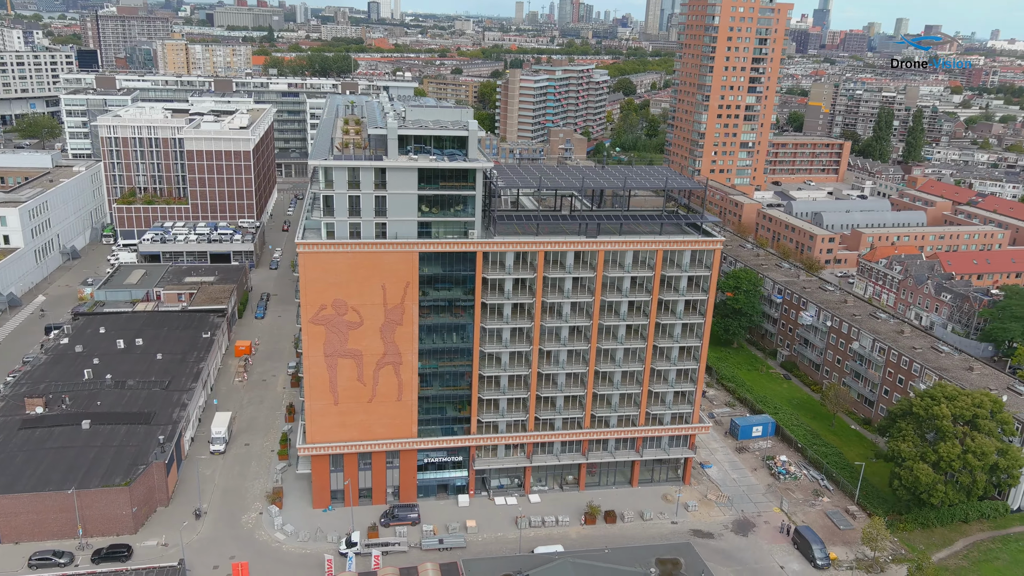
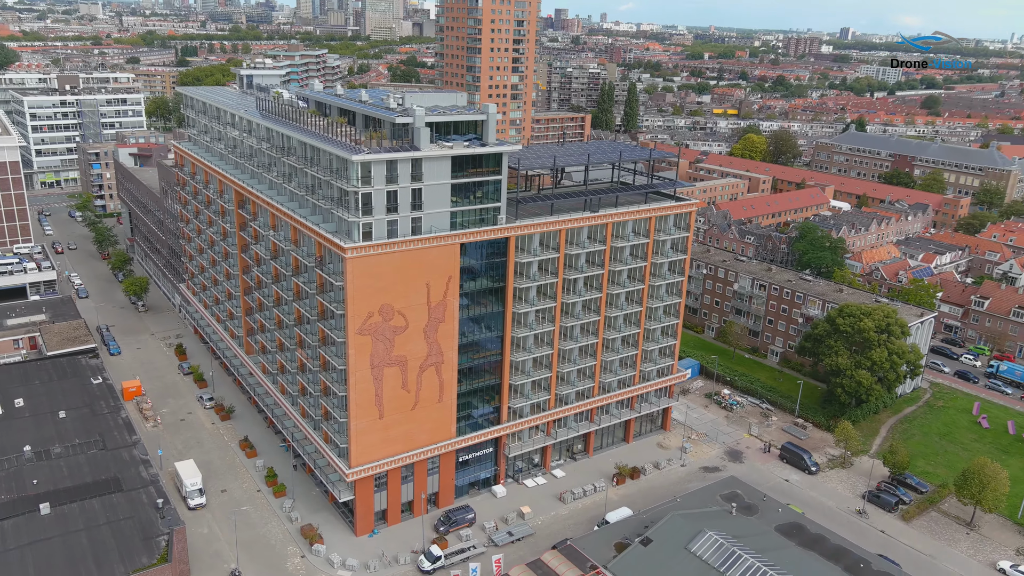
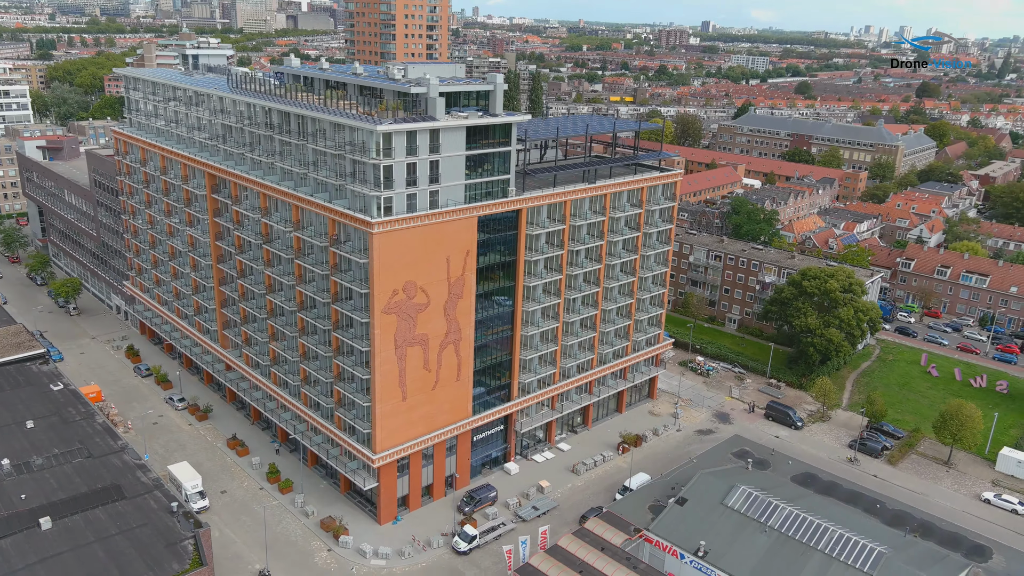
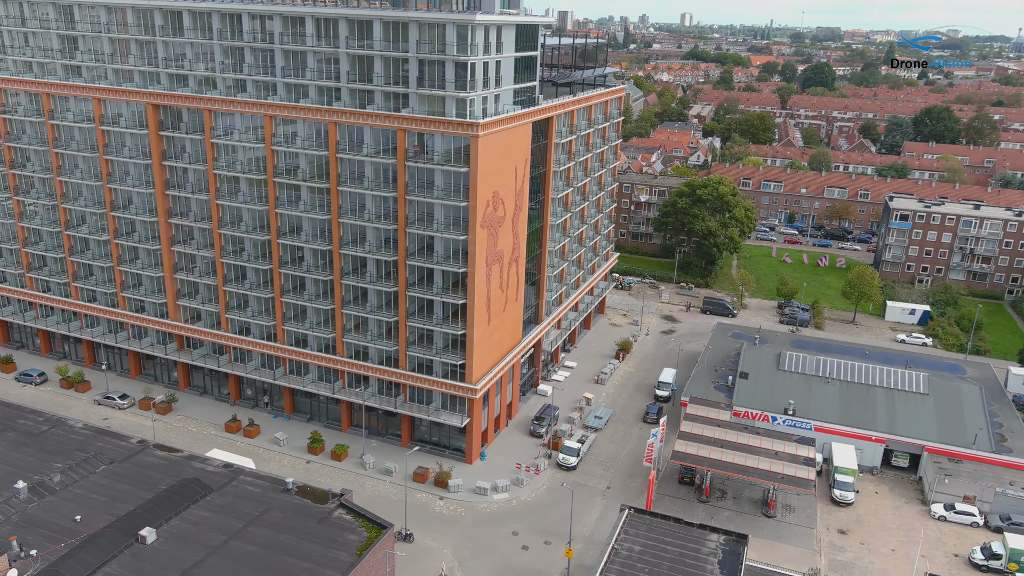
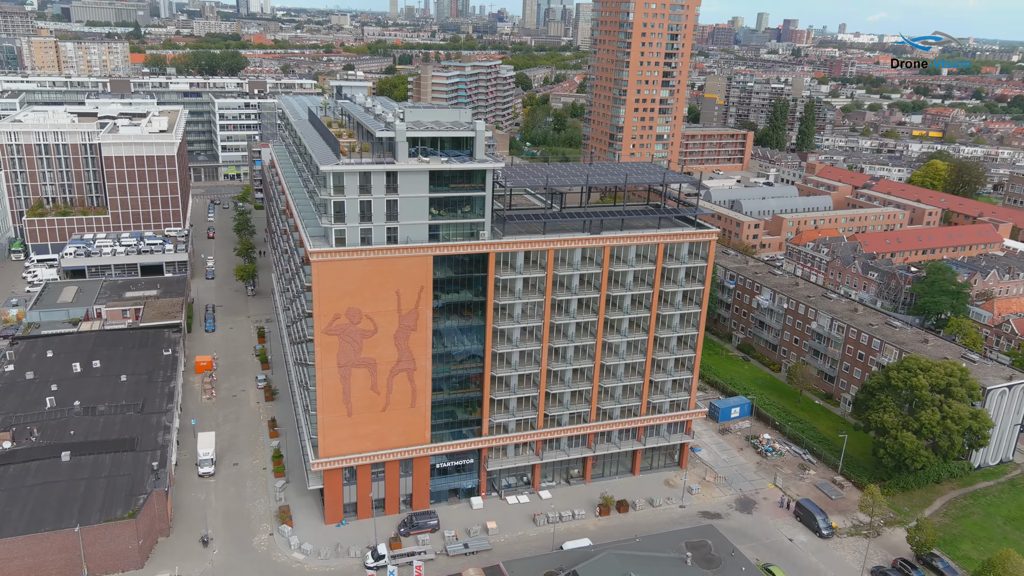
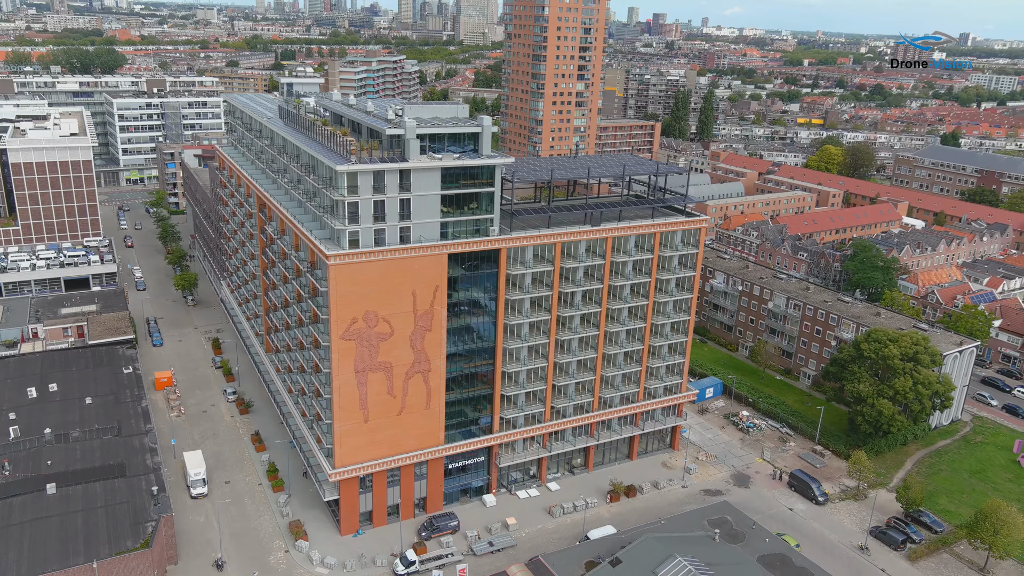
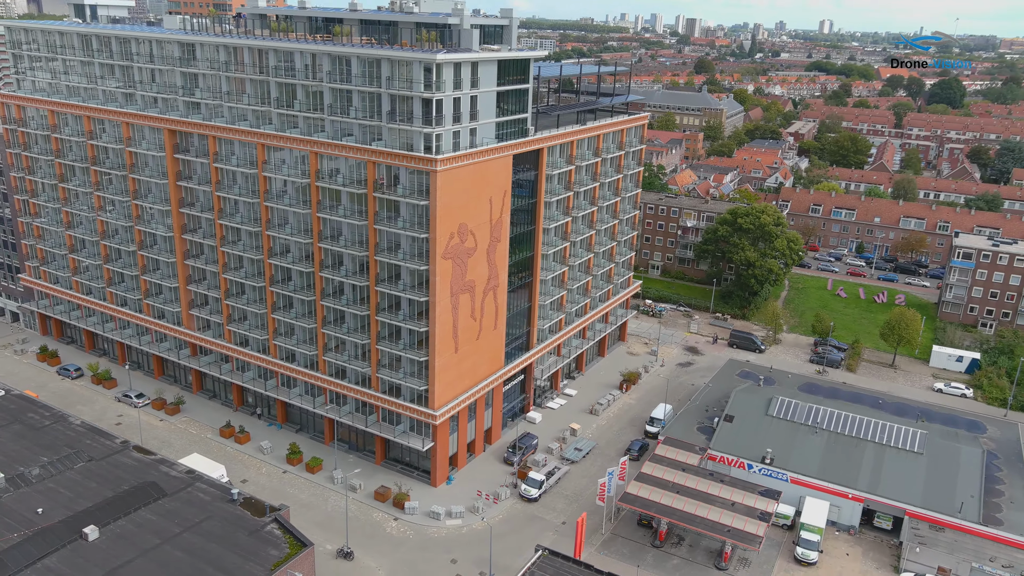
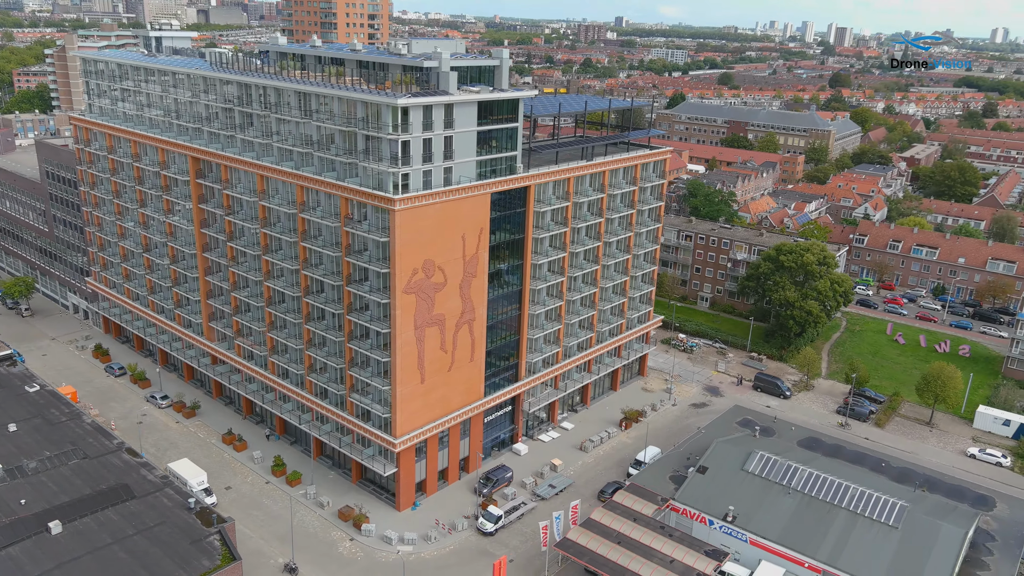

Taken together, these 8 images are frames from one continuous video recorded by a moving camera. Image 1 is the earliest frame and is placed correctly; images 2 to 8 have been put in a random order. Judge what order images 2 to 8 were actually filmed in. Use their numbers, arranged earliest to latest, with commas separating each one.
5, 6, 2, 3, 8, 7, 4
